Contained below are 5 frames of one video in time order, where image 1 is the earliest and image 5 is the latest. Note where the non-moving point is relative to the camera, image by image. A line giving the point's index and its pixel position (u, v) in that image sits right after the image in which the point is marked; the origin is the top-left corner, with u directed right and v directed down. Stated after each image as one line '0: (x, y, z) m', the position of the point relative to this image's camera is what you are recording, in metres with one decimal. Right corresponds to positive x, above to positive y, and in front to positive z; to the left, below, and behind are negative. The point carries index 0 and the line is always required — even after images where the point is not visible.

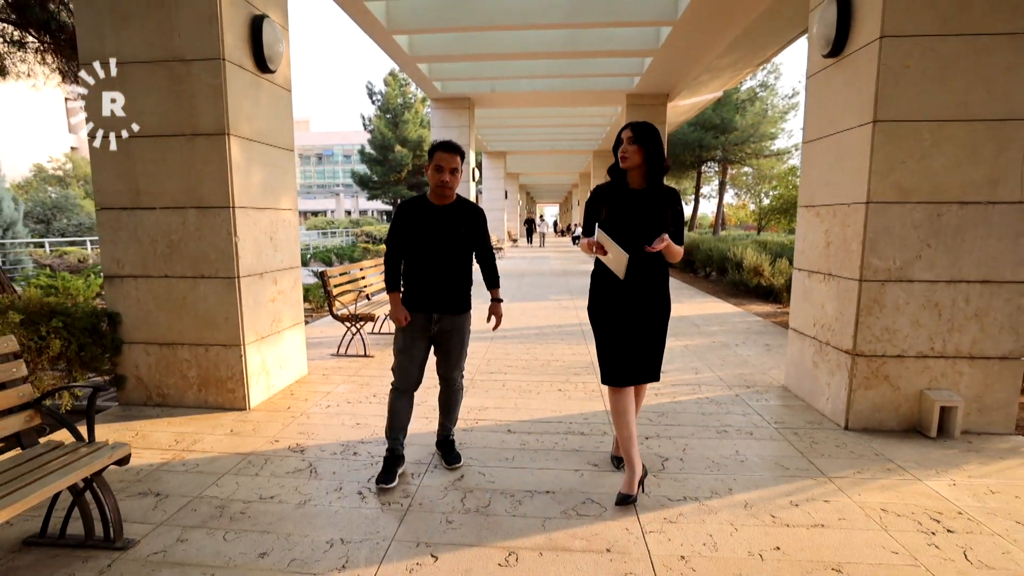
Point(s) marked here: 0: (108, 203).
0: (-4.3, +0.9, +3.9) m
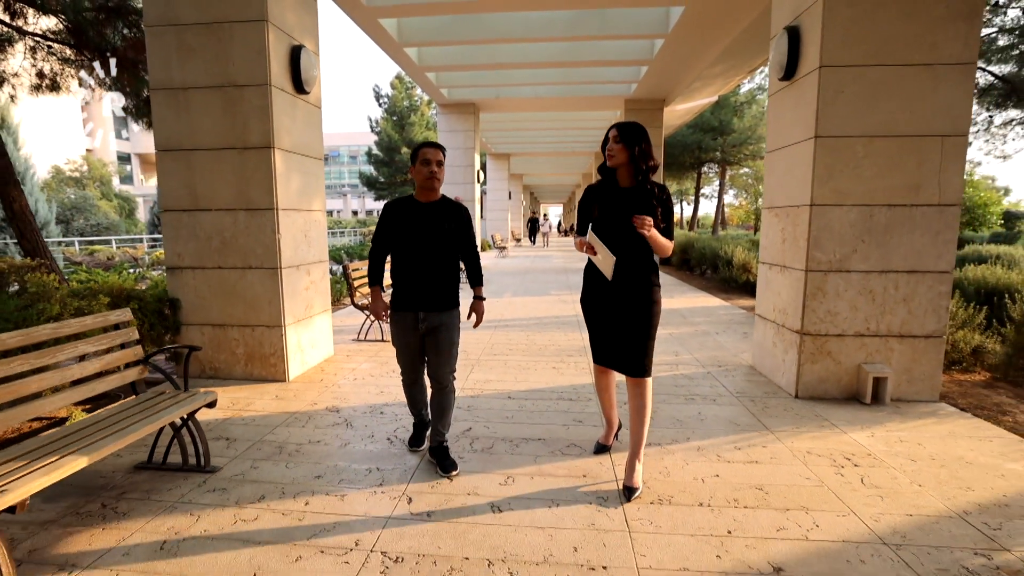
0: (-4.3, +1.0, +4.6) m
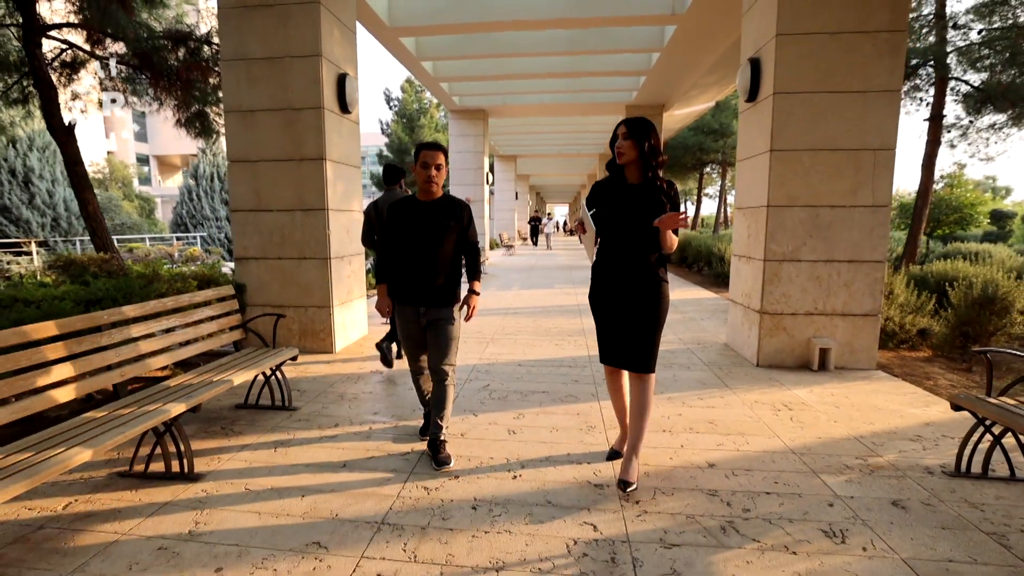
0: (-4.2, +1.2, +5.5) m
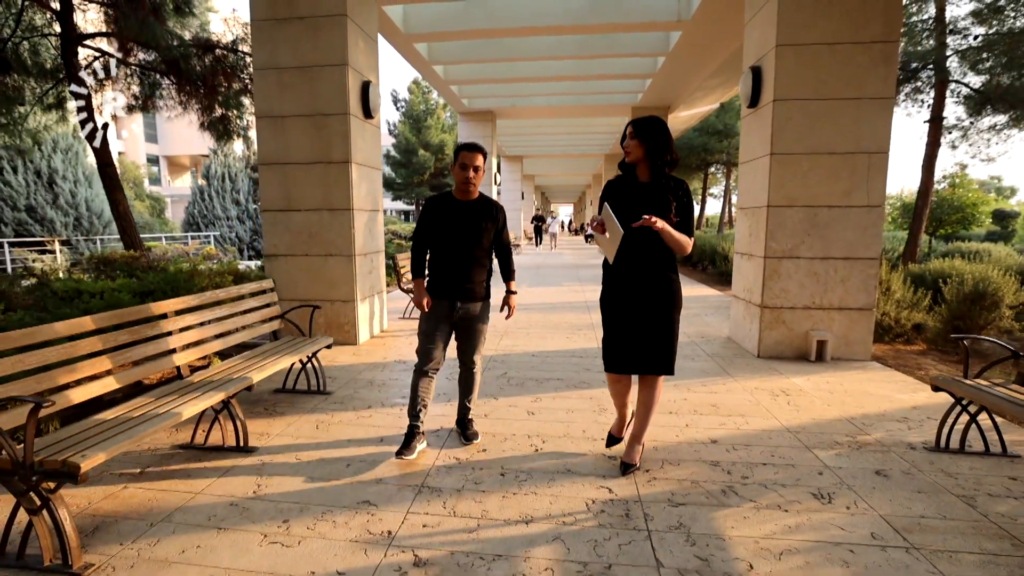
0: (-4.0, +1.3, +5.9) m
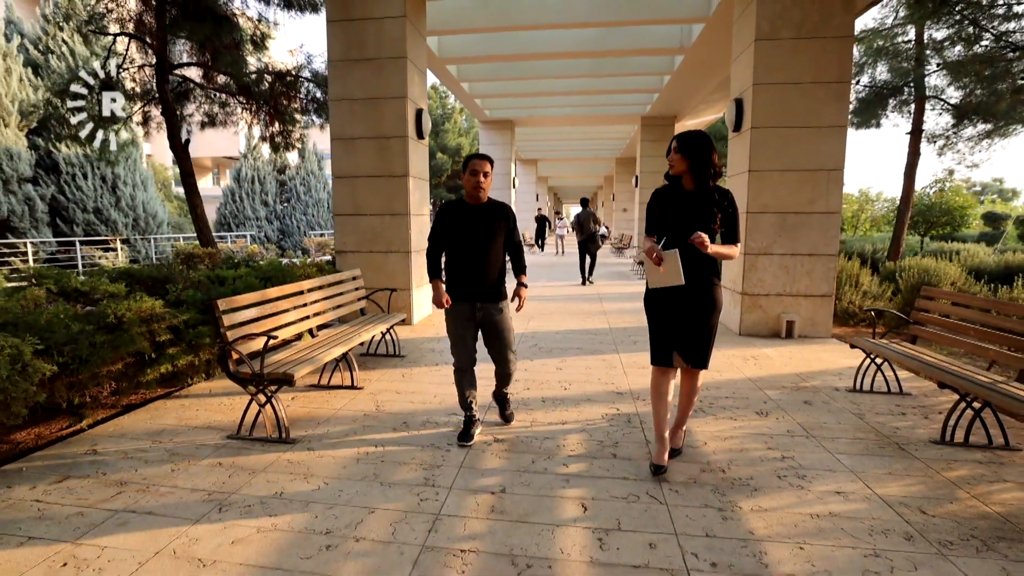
0: (-3.5, +1.5, +7.3) m
